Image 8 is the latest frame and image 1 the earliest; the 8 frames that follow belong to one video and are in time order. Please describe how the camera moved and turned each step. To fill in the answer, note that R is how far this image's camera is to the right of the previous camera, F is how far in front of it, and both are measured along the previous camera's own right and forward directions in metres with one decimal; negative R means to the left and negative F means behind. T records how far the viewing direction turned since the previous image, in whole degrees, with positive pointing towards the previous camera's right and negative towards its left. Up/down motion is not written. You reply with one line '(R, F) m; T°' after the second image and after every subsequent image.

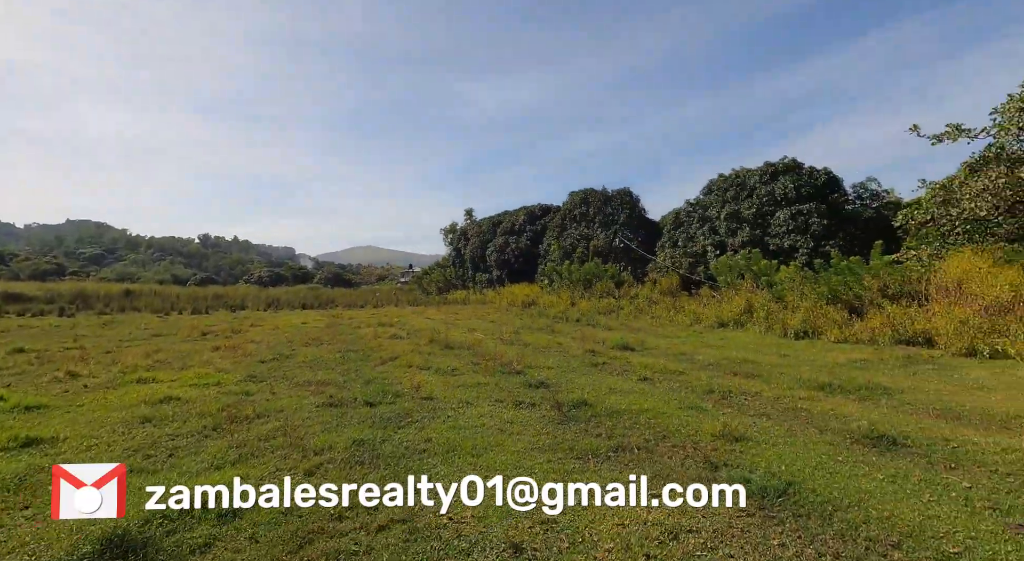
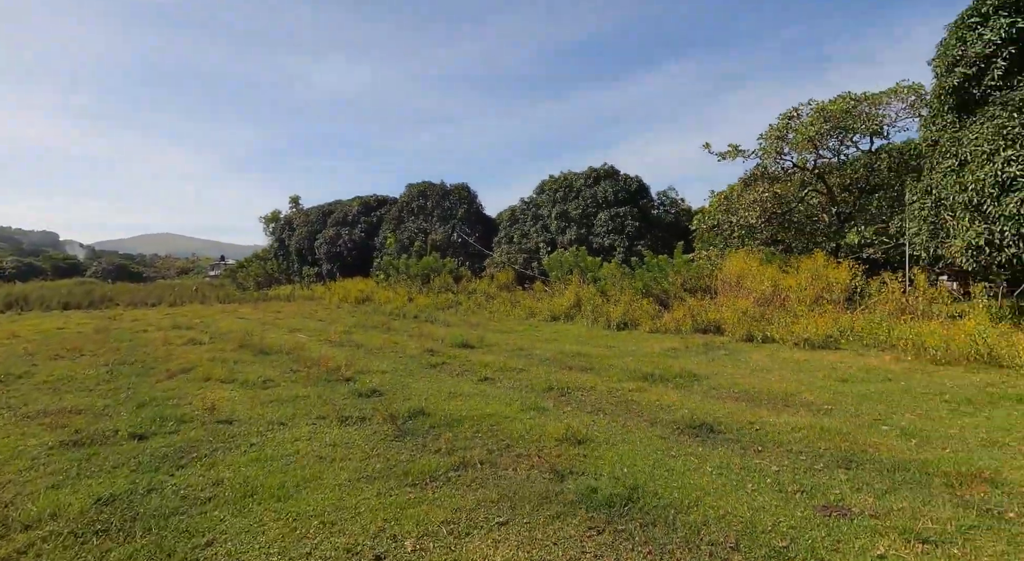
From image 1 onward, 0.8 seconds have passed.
(0.0, +0.2) m; +15°
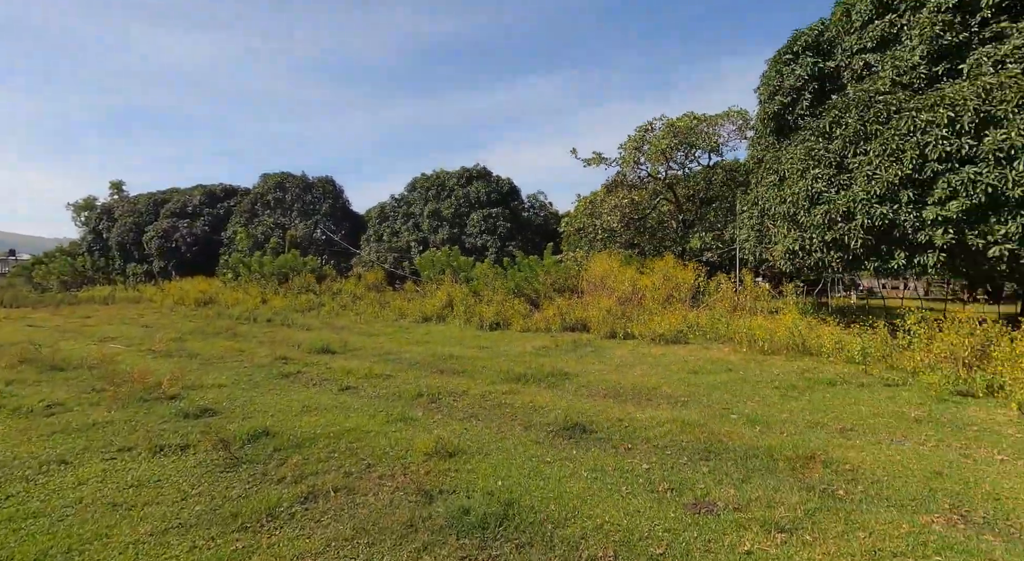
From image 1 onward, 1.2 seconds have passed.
(0.0, +0.2) m; +12°
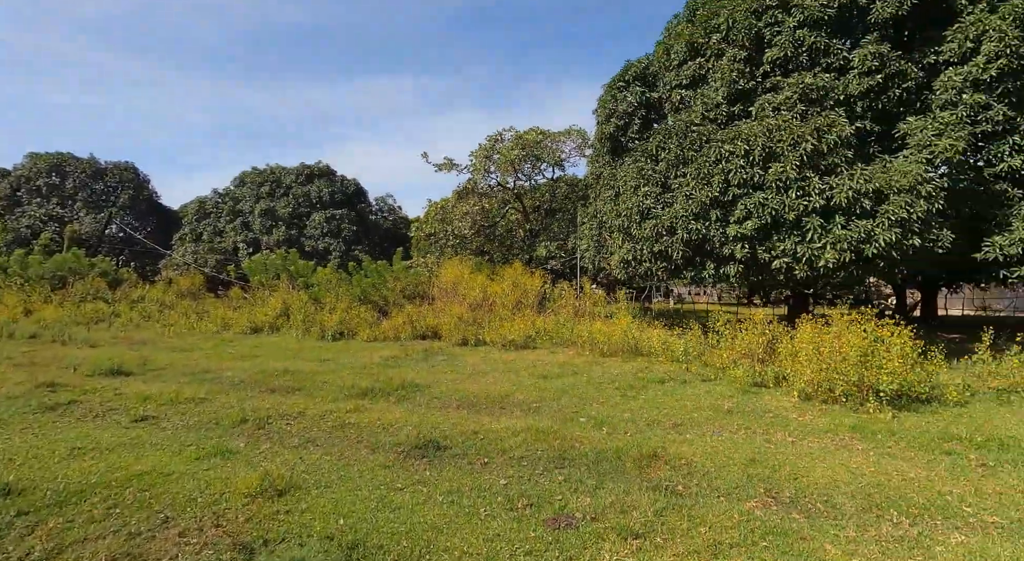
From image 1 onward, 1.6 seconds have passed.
(0.0, +0.2) m; +14°
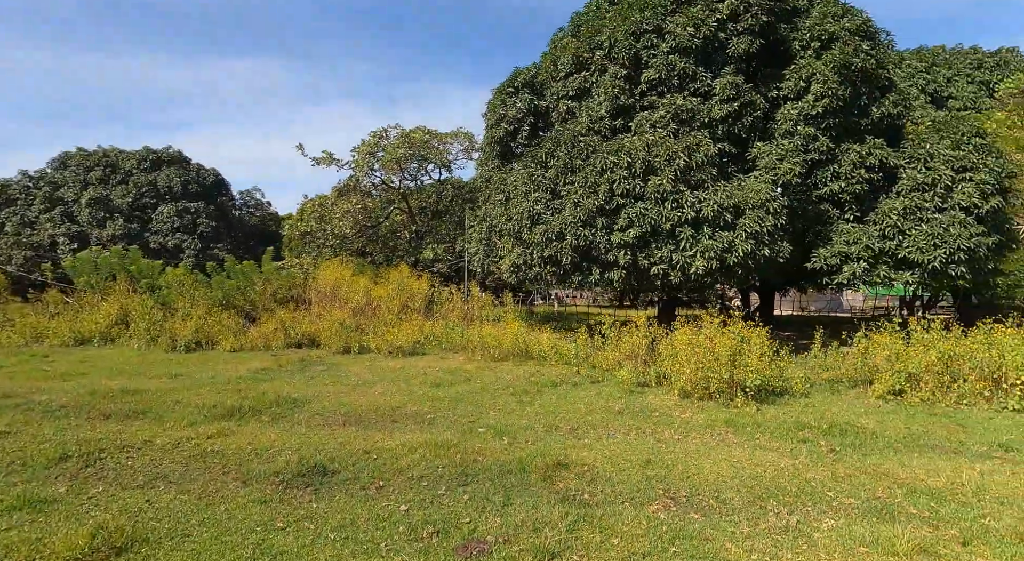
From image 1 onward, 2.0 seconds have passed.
(-0.1, +0.2) m; +12°
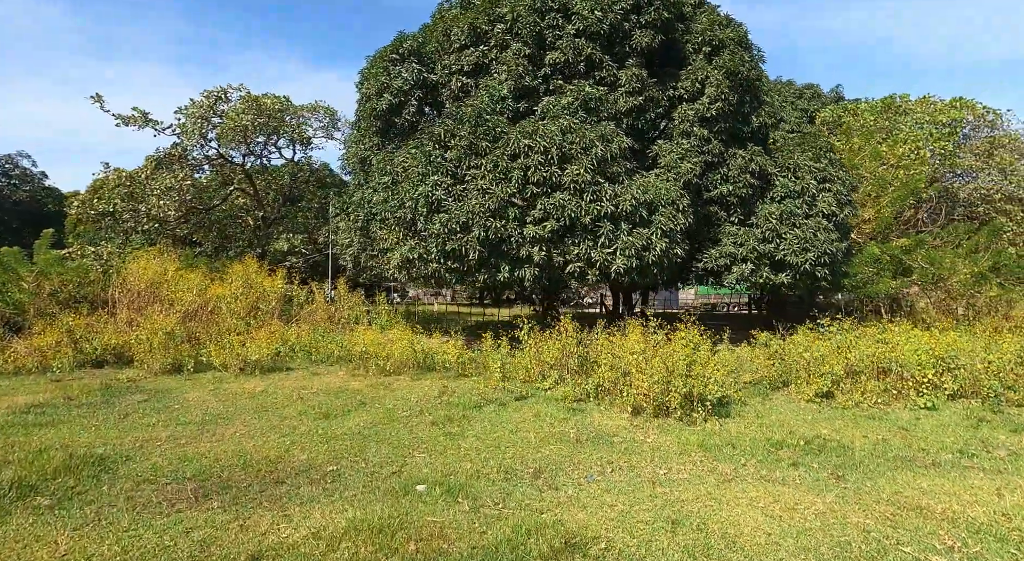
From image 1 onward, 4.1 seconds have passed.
(-0.5, +1.2) m; +15°
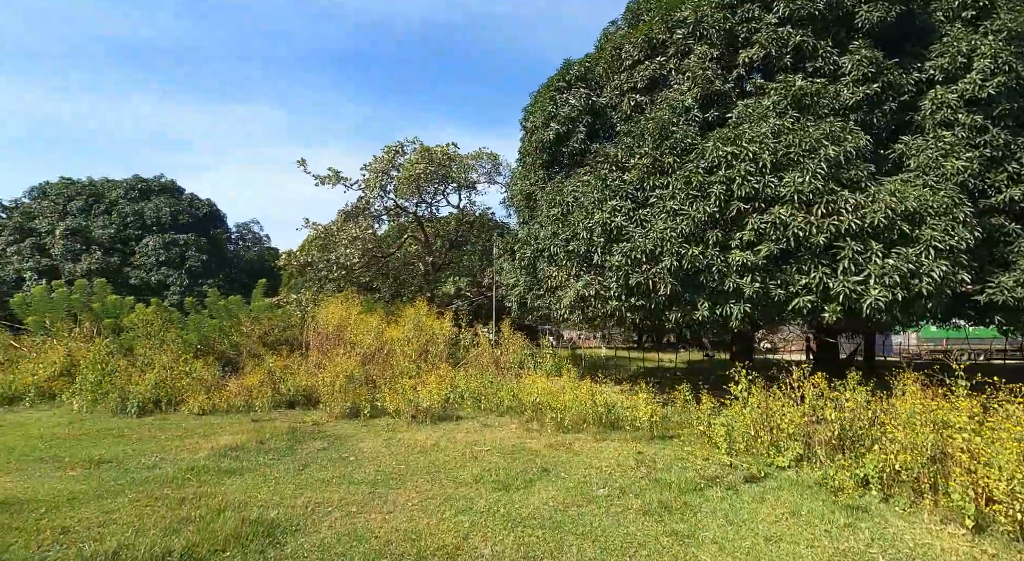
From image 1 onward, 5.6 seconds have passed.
(-0.4, +1.1) m; -15°
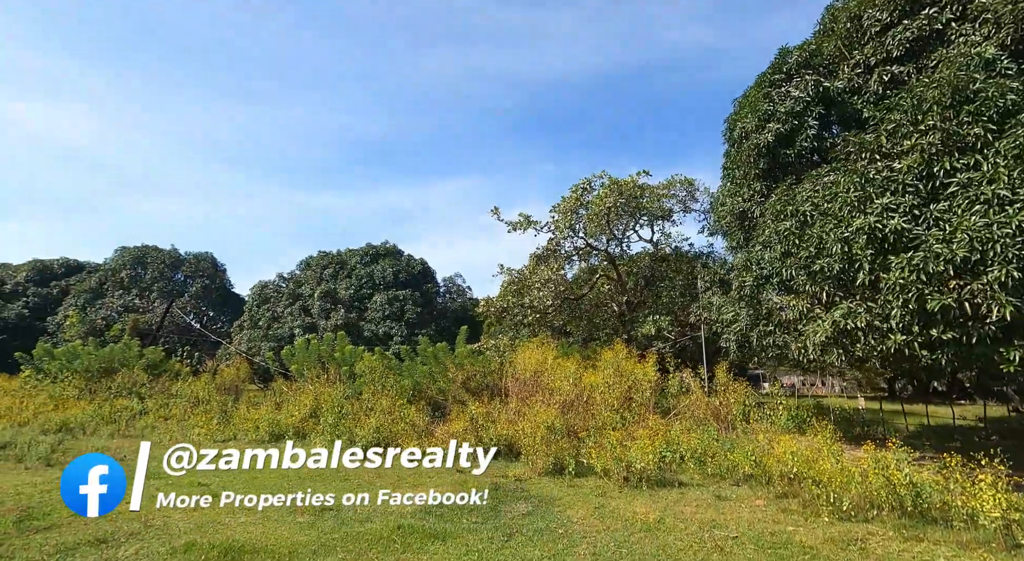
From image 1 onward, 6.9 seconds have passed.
(-0.4, +1.4) m; -18°
